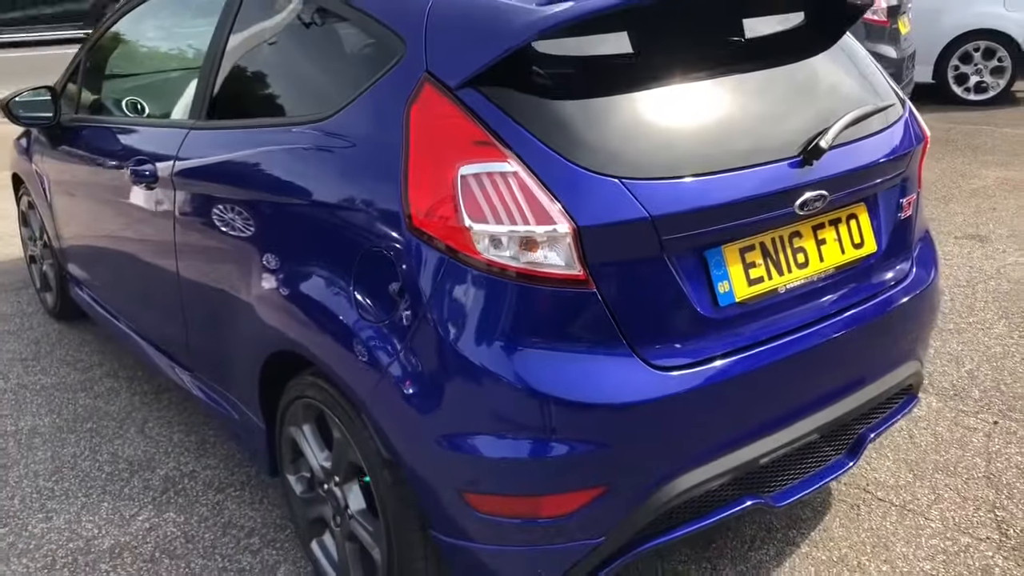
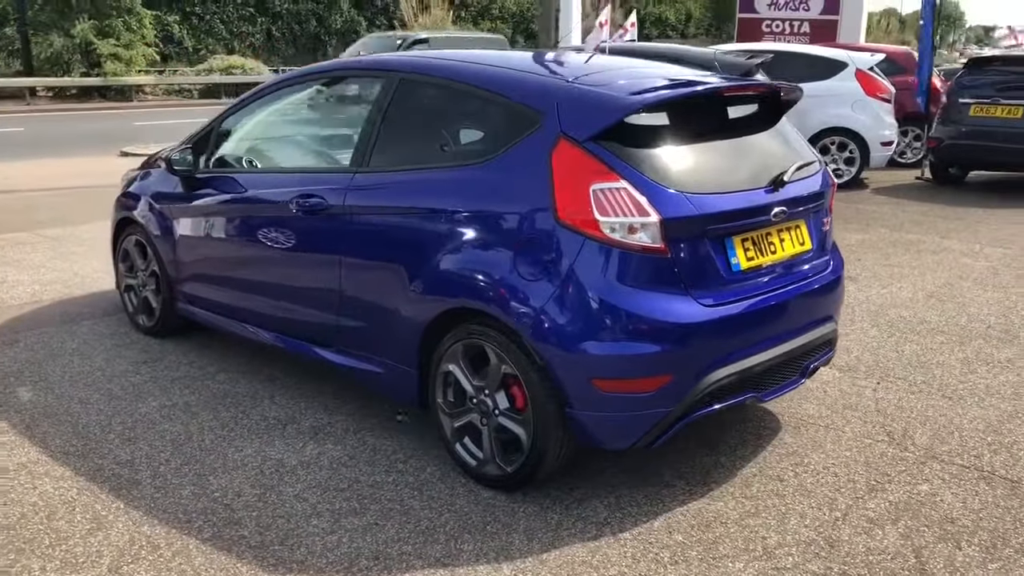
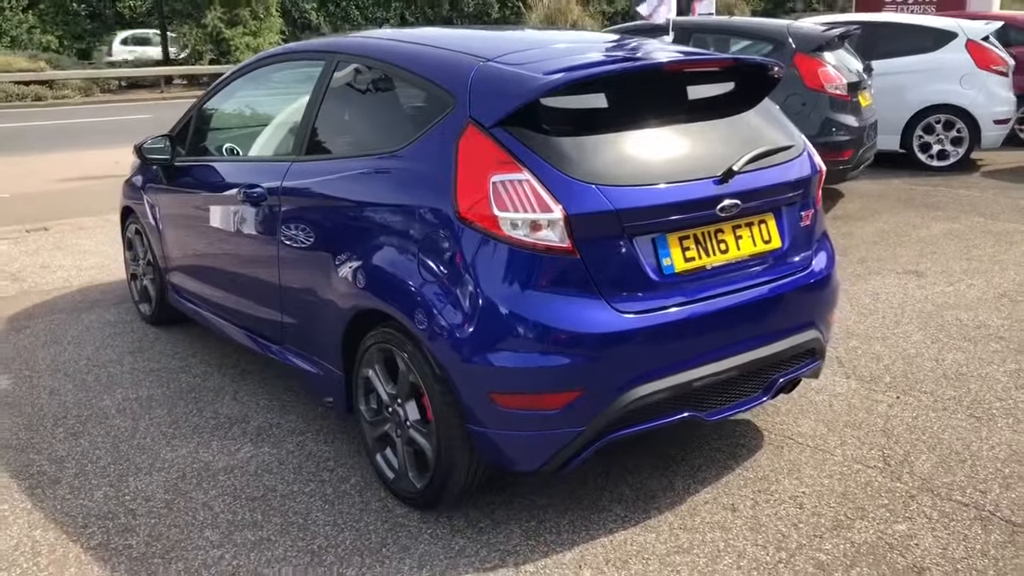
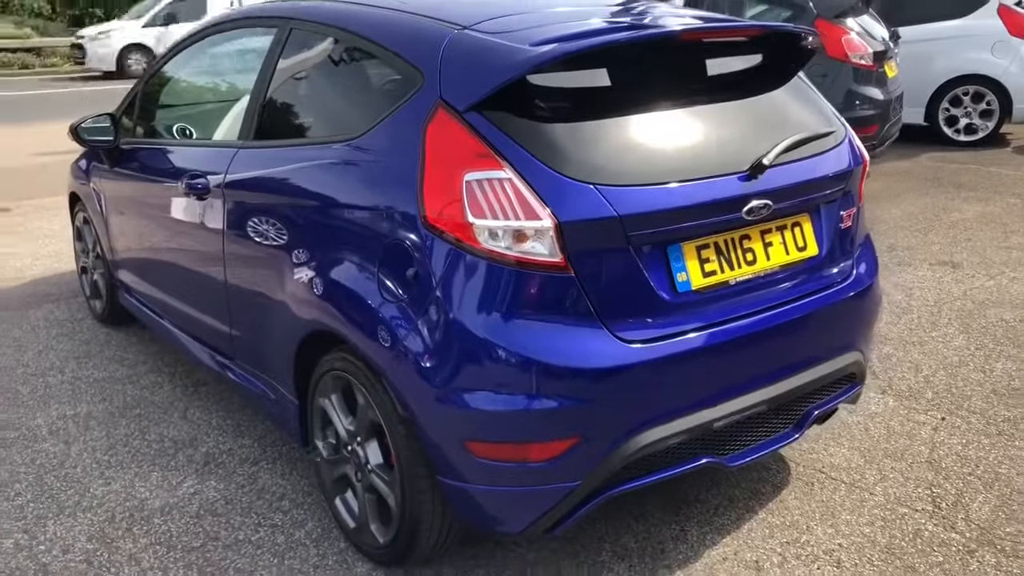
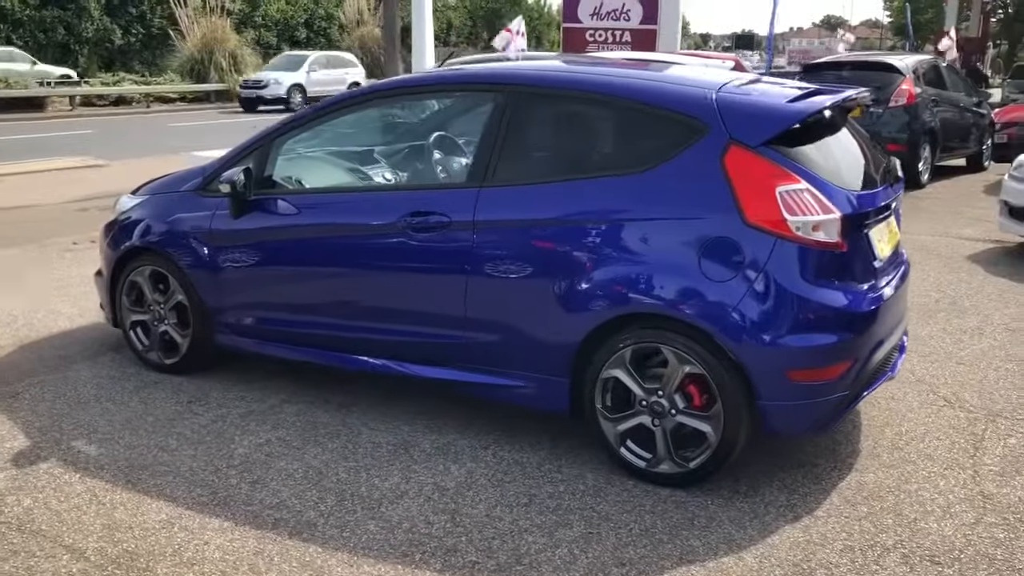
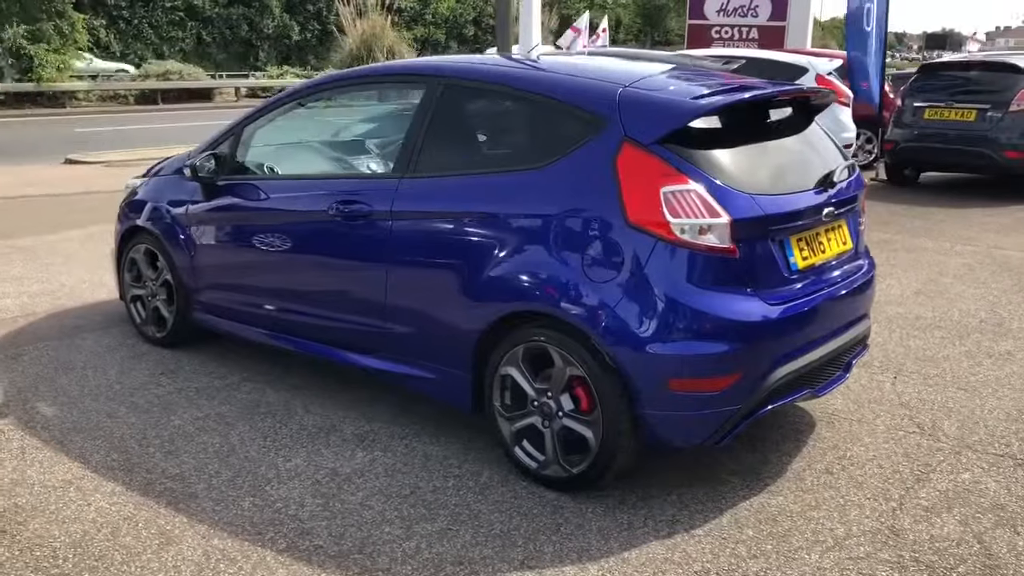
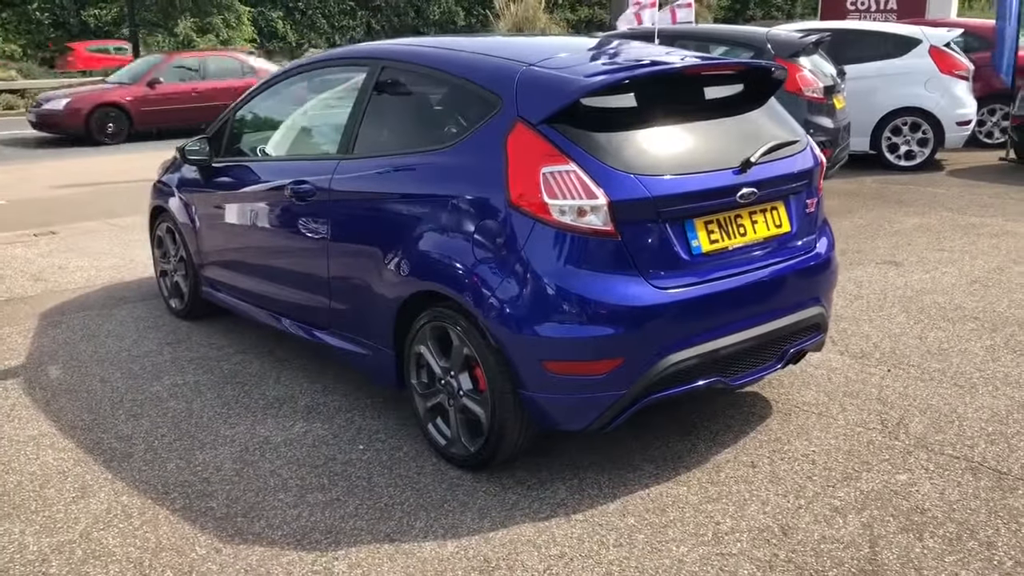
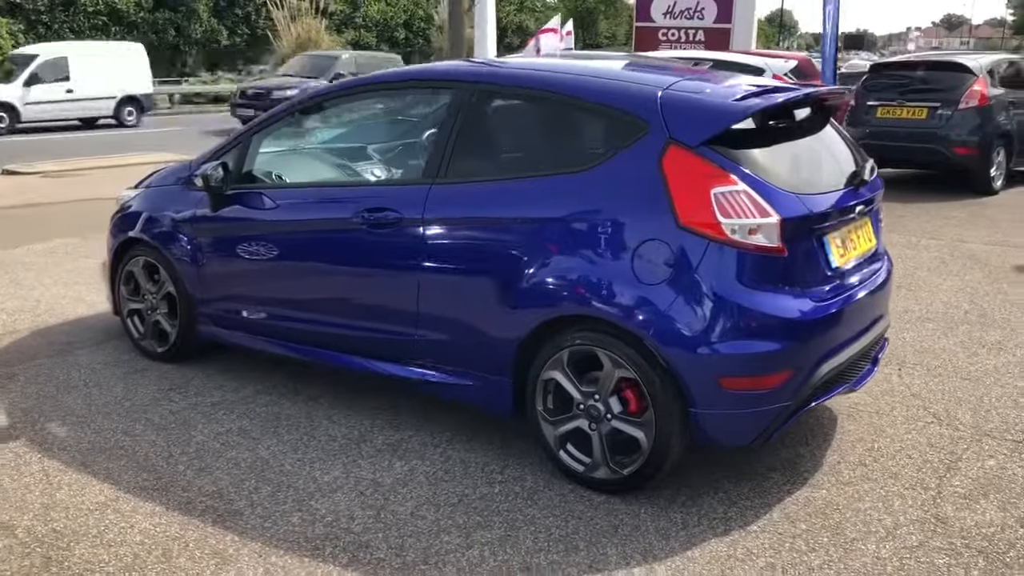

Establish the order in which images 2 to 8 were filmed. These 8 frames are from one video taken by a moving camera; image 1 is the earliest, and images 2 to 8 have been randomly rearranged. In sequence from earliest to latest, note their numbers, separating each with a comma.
4, 3, 7, 2, 6, 8, 5
